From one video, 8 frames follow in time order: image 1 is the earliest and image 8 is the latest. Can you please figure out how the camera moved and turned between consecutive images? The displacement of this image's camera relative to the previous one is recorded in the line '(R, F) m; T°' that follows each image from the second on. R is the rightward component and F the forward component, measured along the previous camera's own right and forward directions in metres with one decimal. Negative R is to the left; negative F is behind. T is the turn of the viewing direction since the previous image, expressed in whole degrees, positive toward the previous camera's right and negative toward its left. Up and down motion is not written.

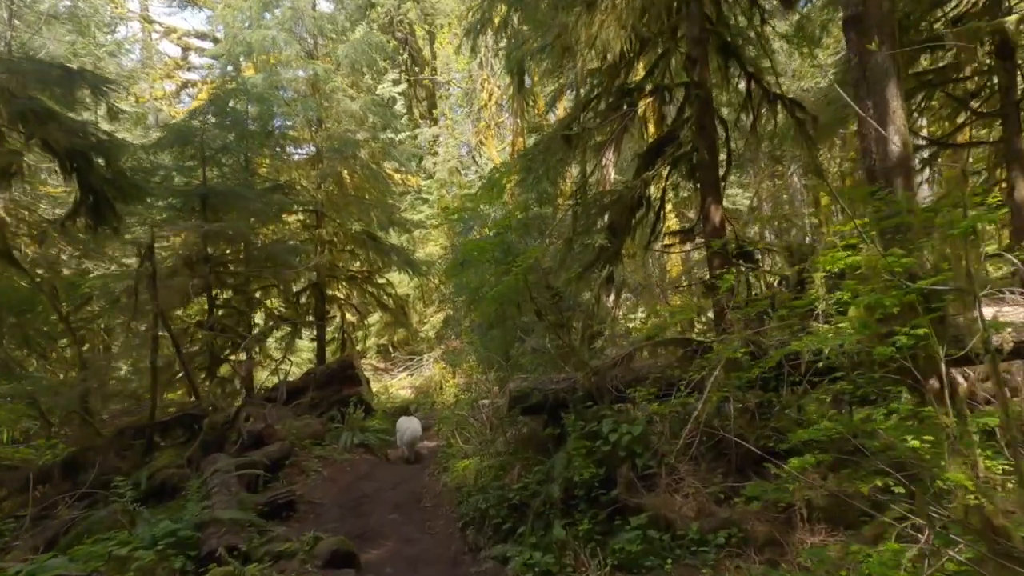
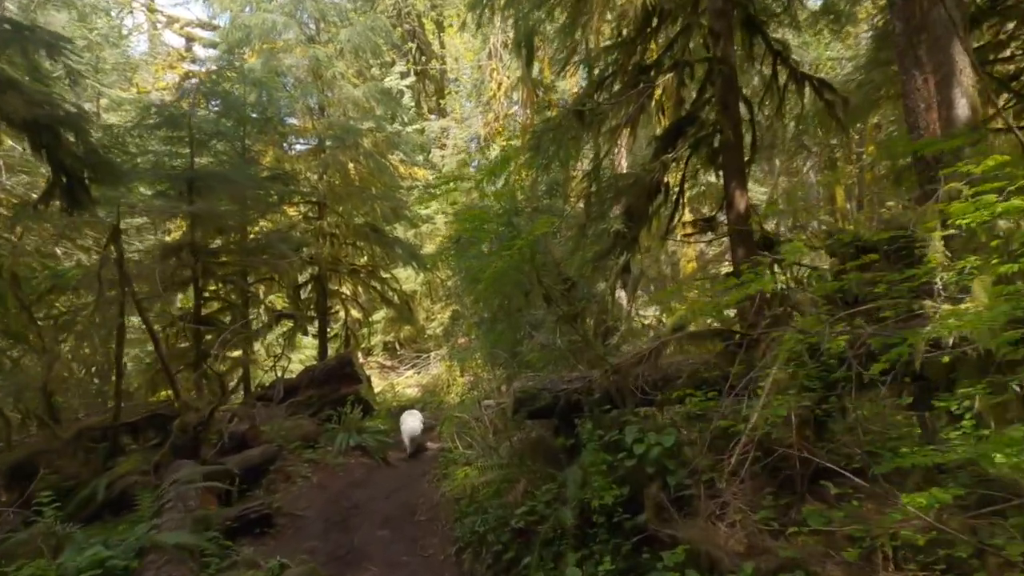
(0.0, +0.8) m; -1°
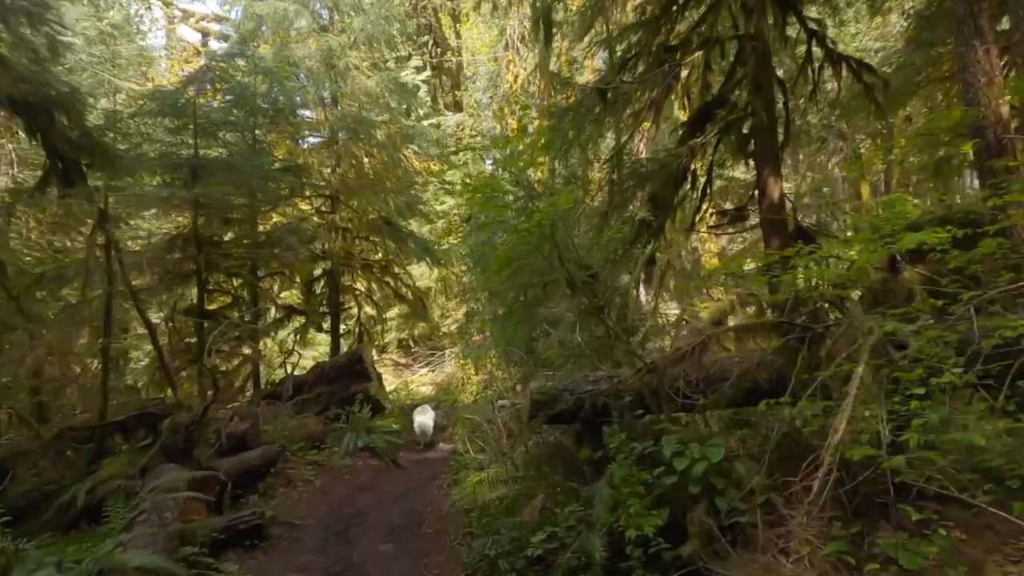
(0.0, +0.5) m; -2°
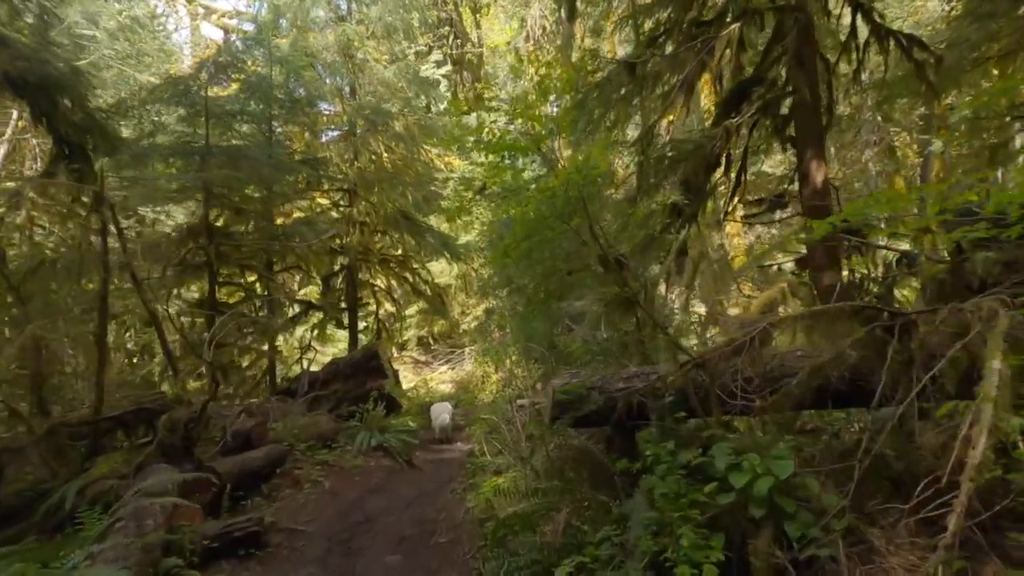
(0.0, +0.5) m; -2°
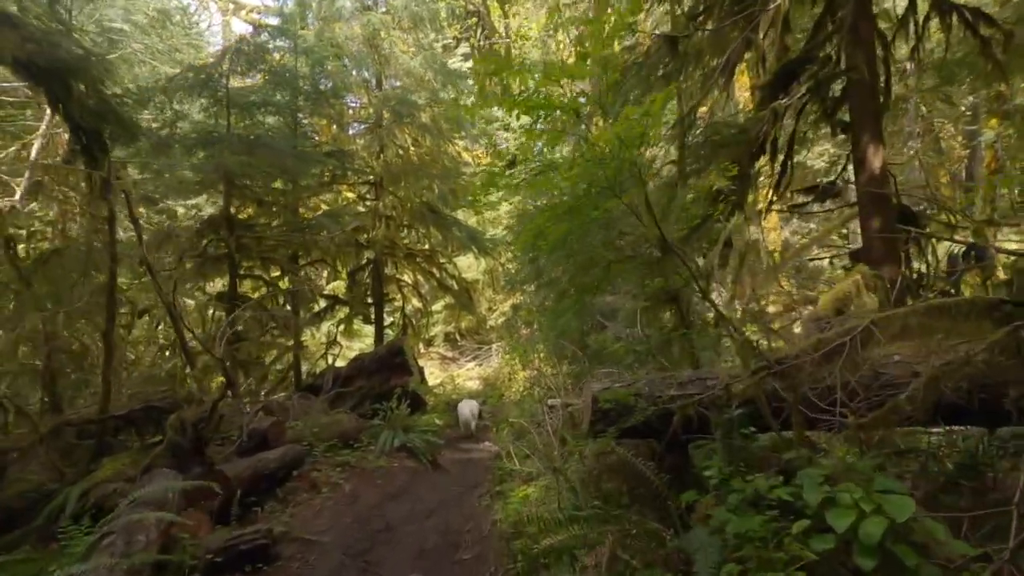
(0.0, +0.5) m; -3°
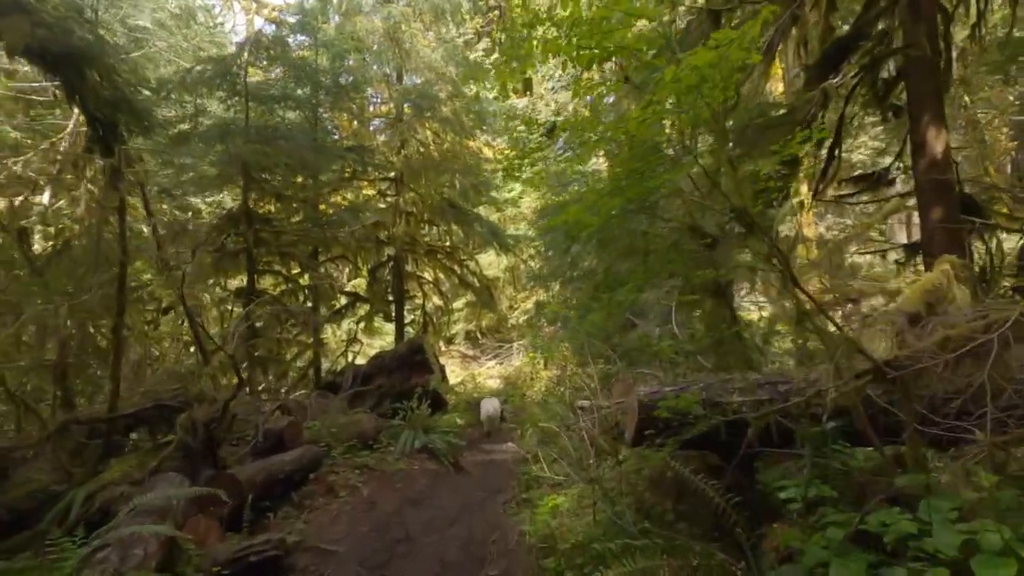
(-0.1, +0.4) m; -2°
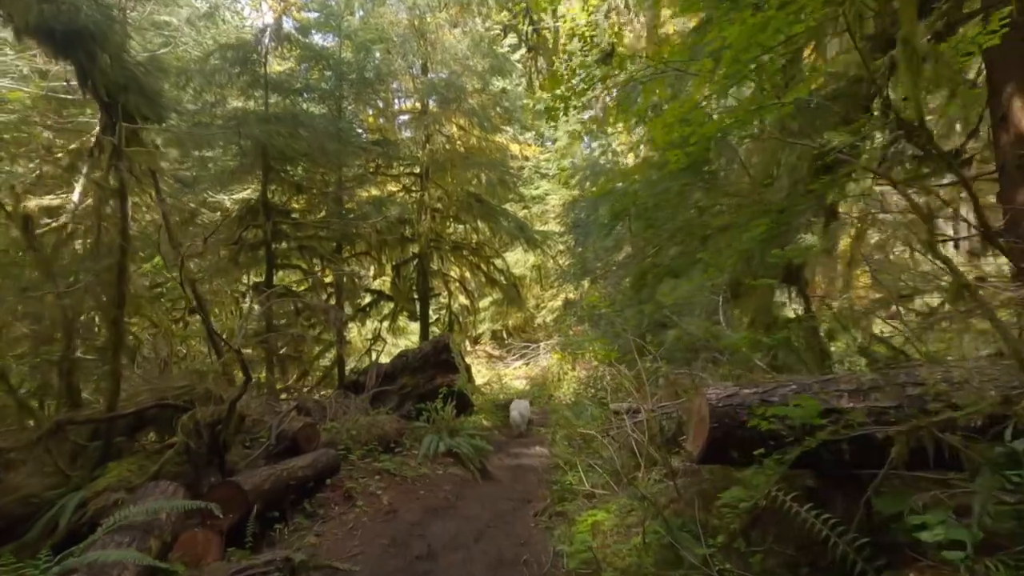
(-0.1, +0.5) m; -3°
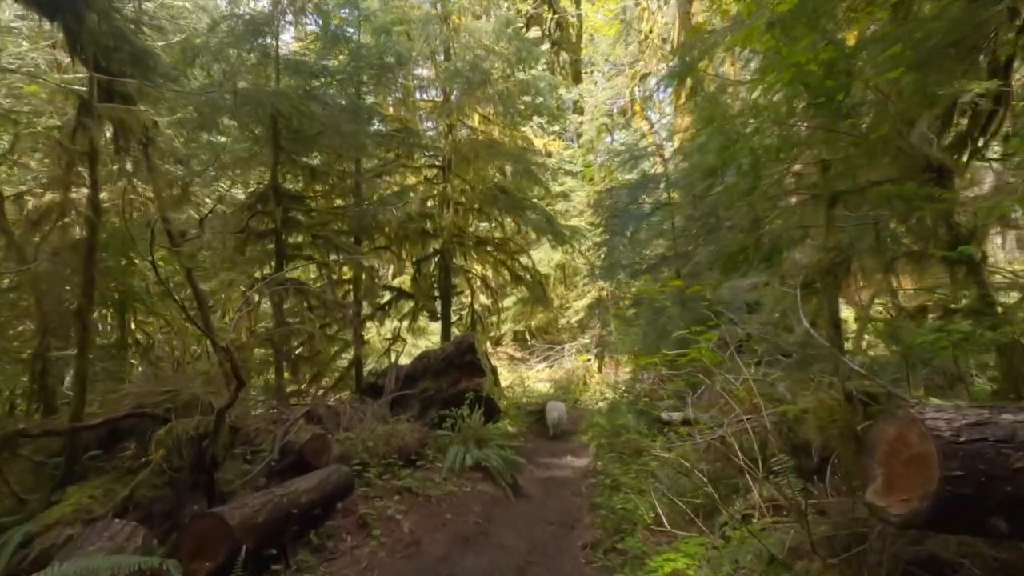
(-0.2, +0.9) m; -2°
